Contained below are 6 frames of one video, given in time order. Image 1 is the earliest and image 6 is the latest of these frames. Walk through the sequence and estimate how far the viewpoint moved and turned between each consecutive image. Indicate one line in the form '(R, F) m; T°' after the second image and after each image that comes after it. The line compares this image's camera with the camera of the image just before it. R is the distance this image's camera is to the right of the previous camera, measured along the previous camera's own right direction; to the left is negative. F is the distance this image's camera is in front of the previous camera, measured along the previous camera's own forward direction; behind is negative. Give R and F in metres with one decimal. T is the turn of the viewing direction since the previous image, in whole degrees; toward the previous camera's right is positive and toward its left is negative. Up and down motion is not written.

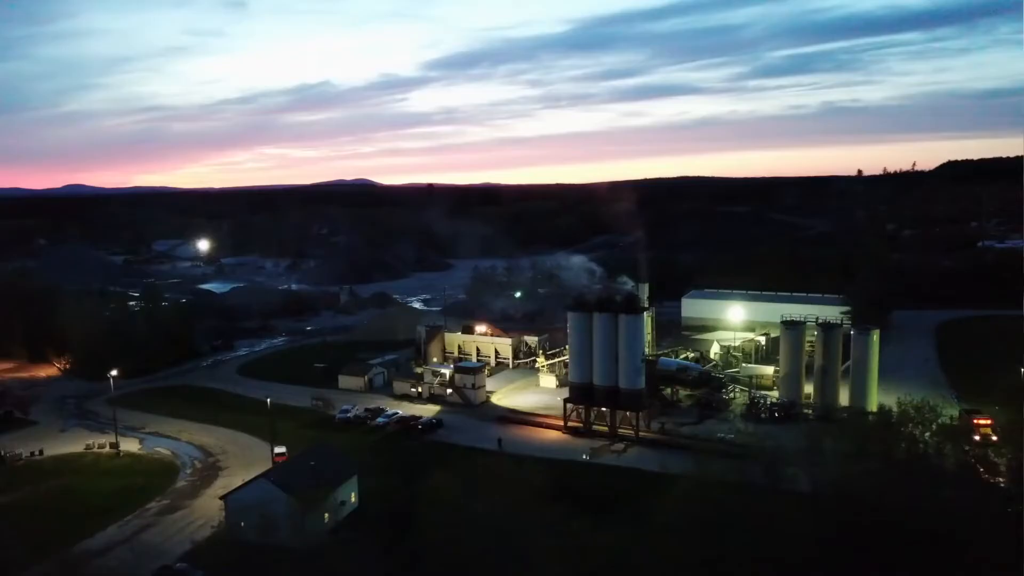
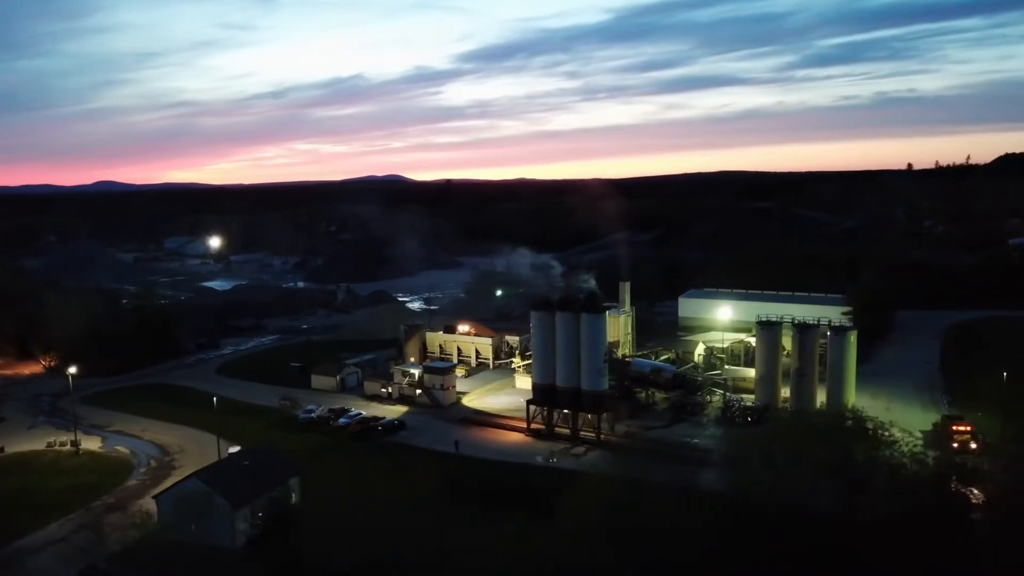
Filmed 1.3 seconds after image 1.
(+2.2, 0.0) m; -2°
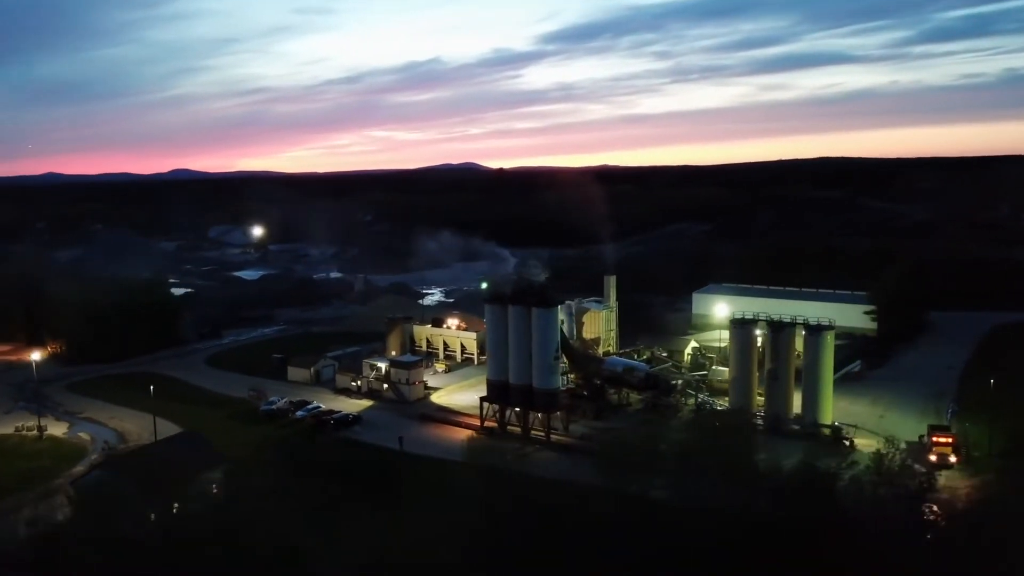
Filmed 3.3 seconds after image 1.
(+3.9, +0.1) m; -5°
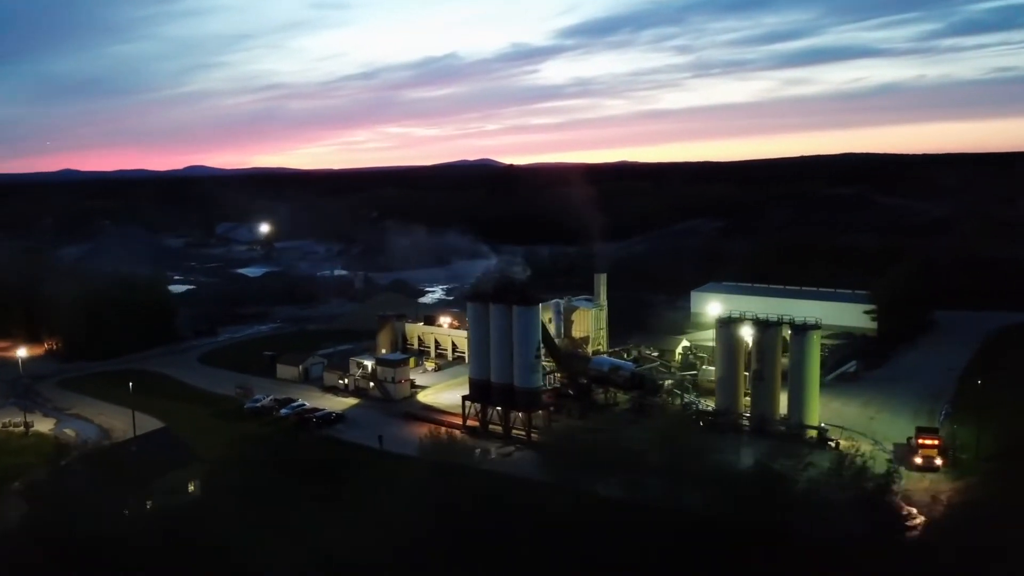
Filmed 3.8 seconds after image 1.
(+1.1, -0.1) m; -1°
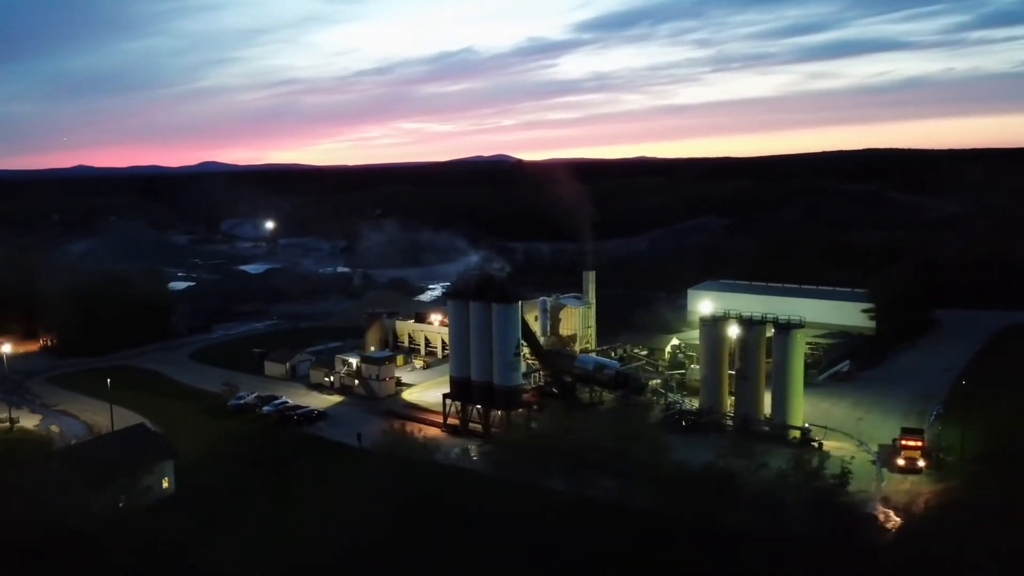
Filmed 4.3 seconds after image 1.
(+1.2, -0.1) m; -1°
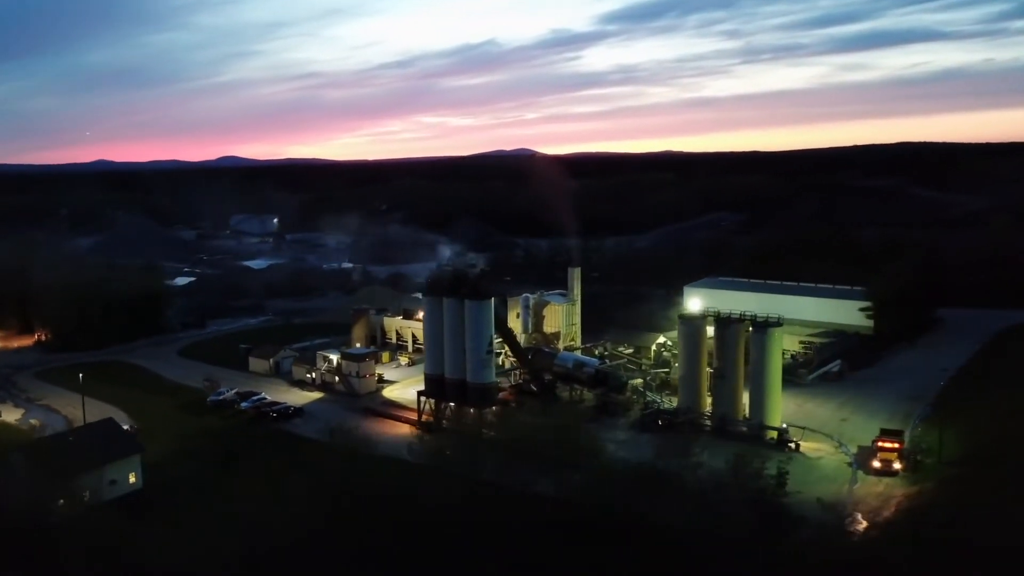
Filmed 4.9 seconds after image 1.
(+1.6, -0.1) m; -1°
